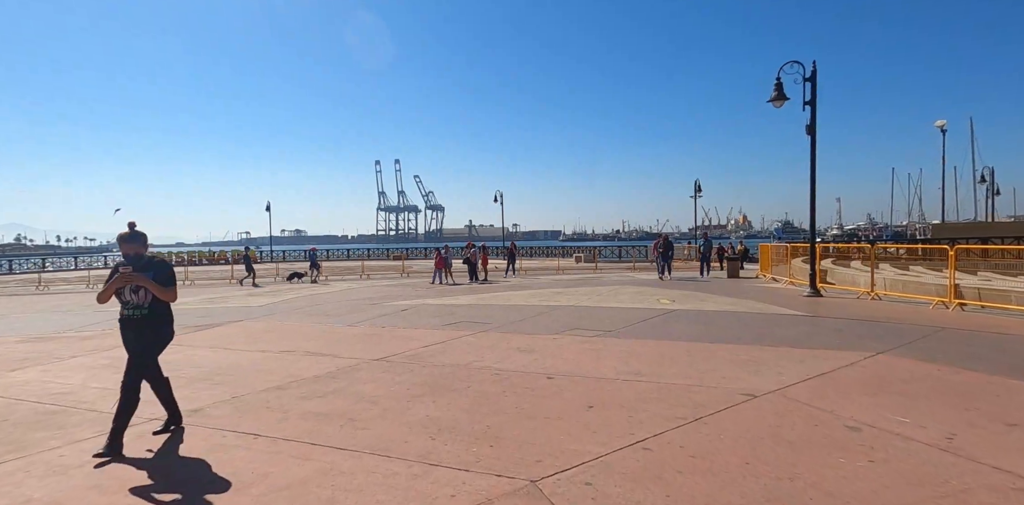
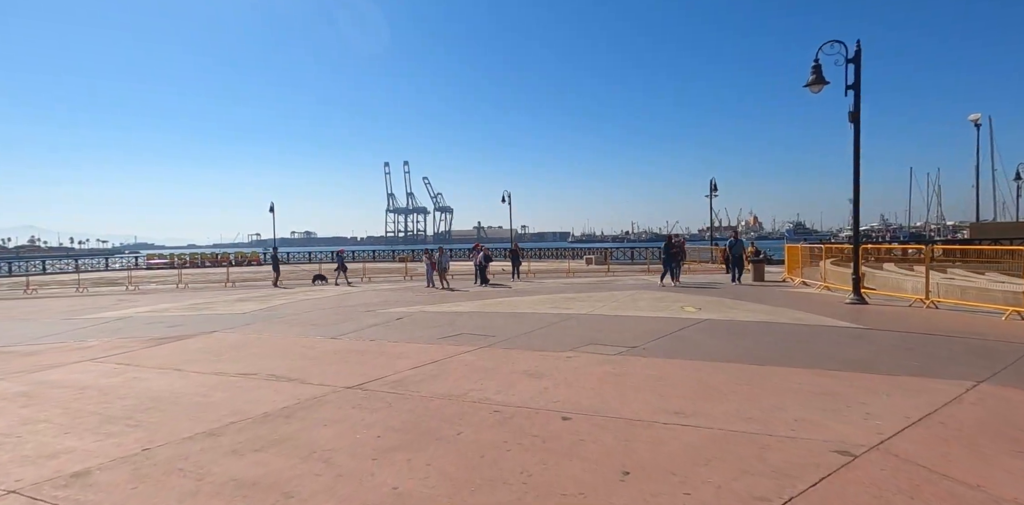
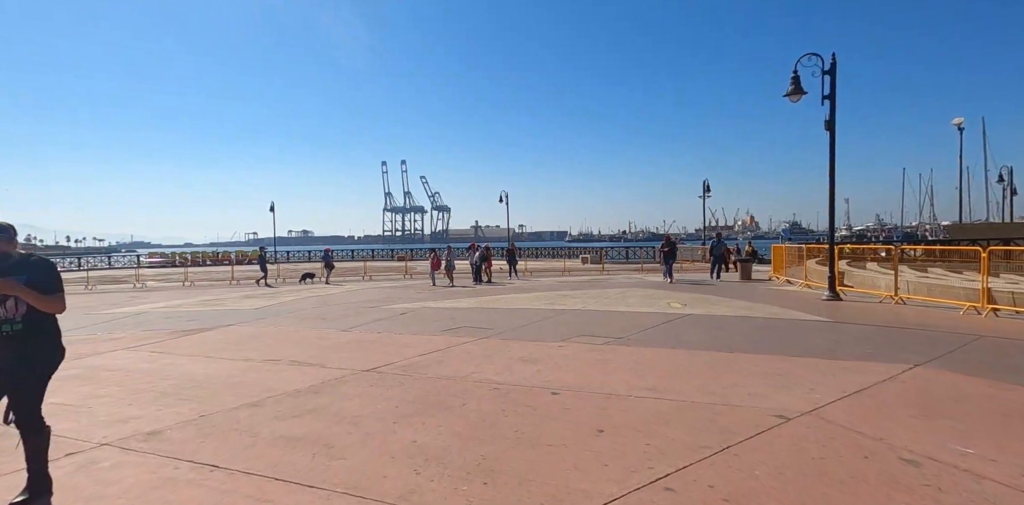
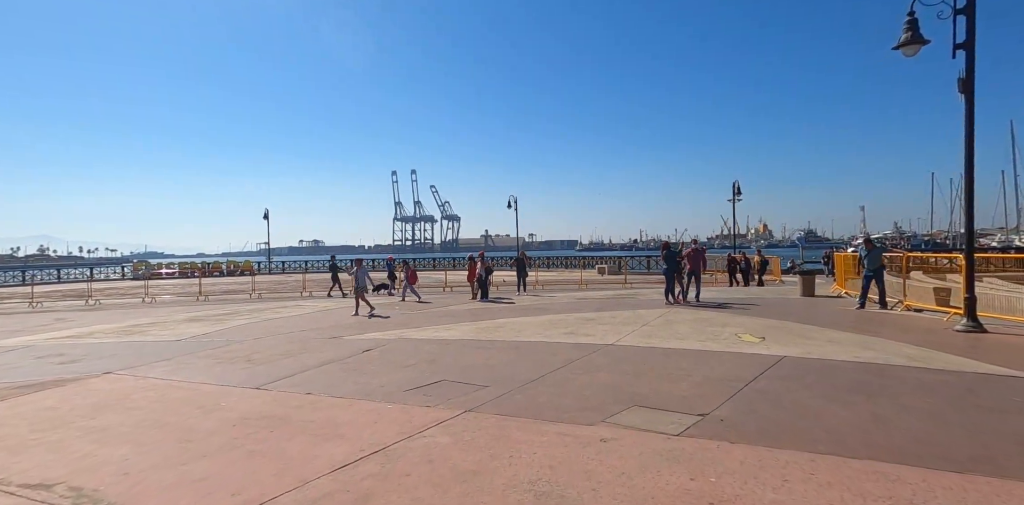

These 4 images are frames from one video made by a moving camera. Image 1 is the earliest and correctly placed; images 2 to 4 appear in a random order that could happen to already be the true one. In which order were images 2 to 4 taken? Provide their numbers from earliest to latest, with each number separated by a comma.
3, 2, 4
